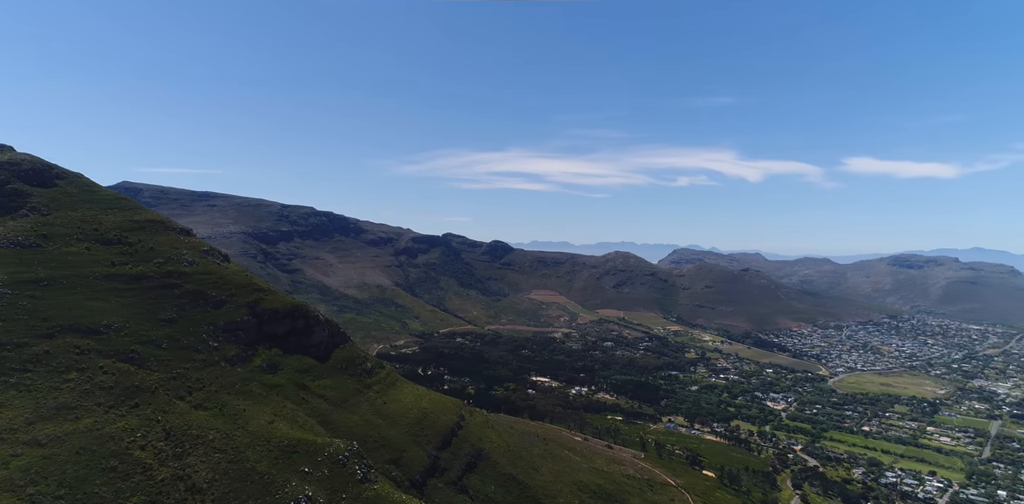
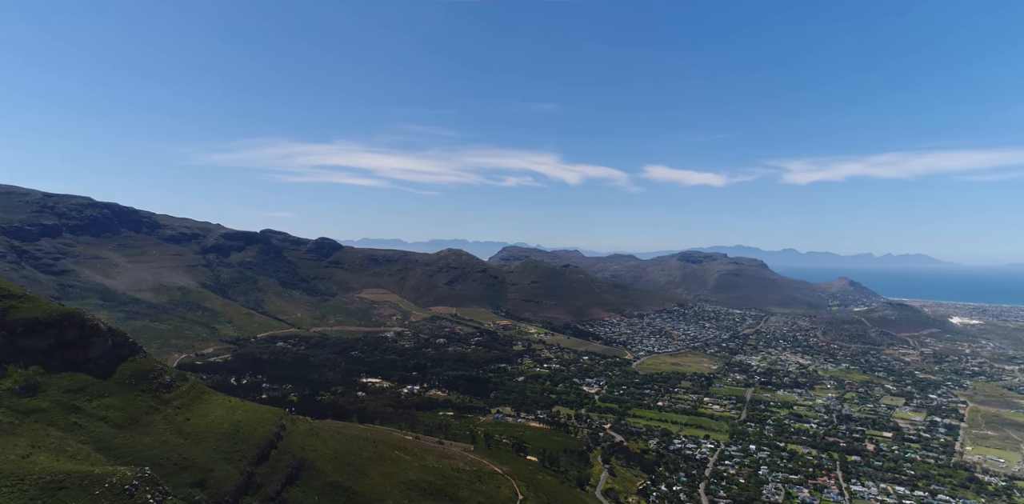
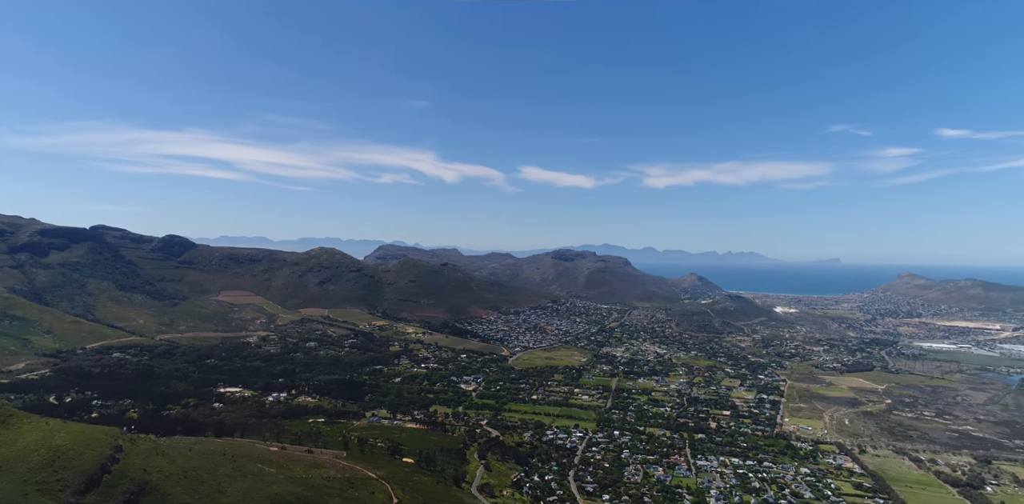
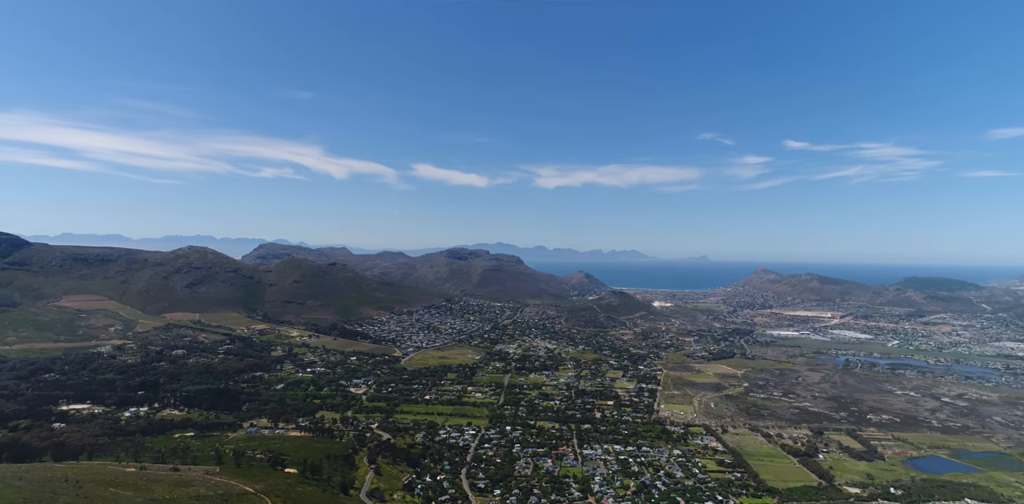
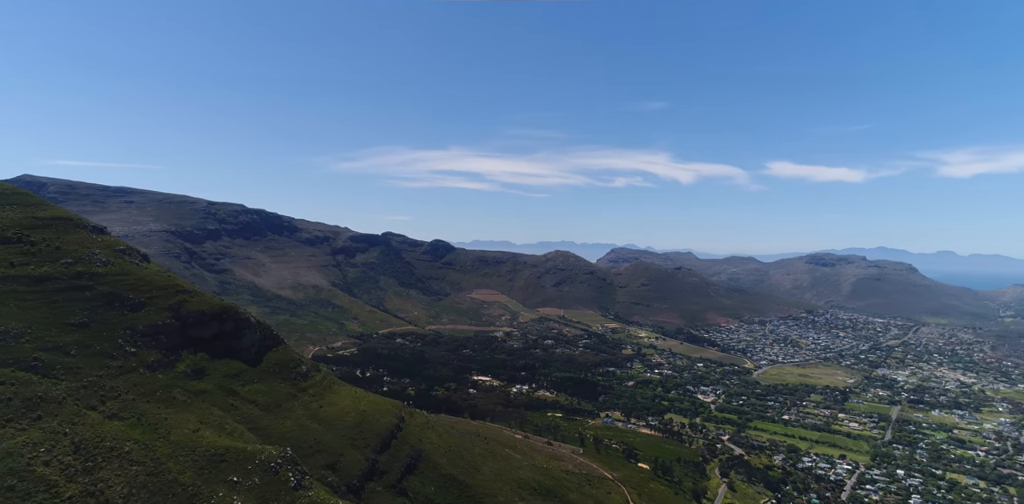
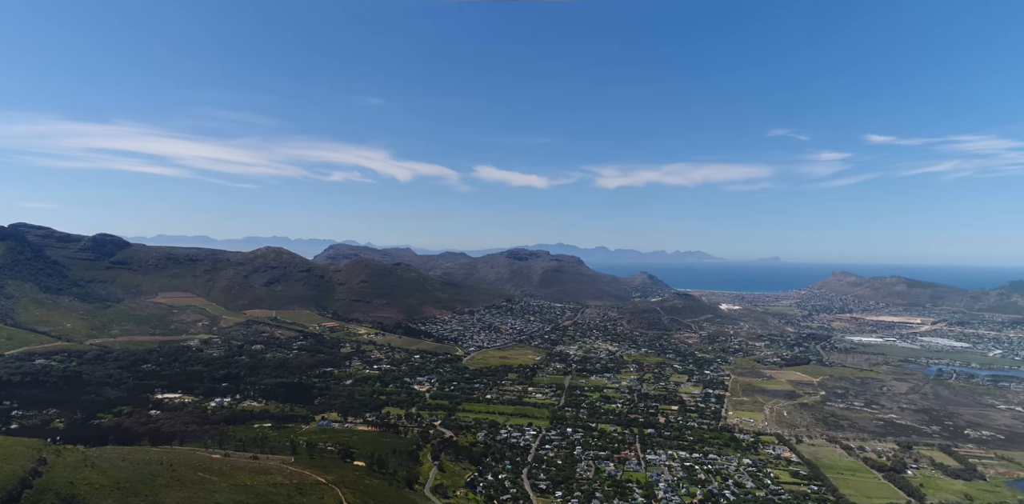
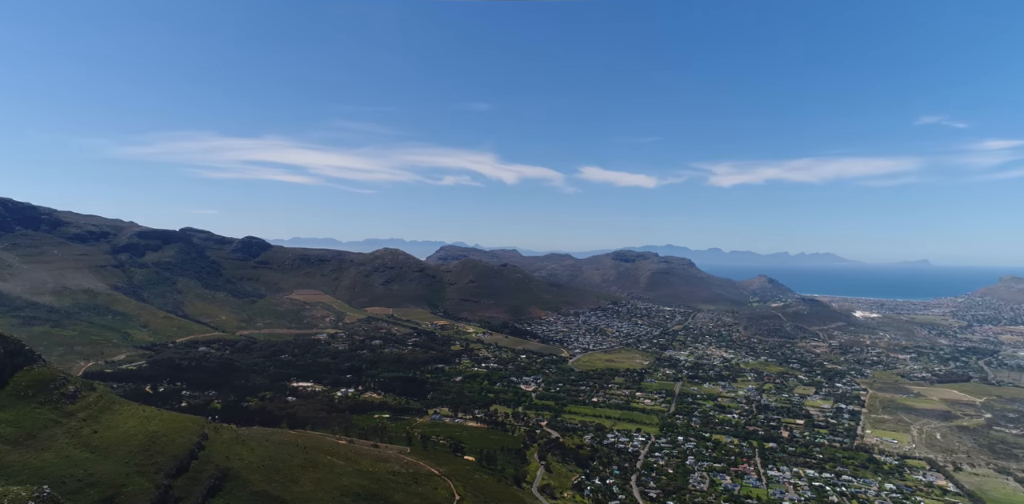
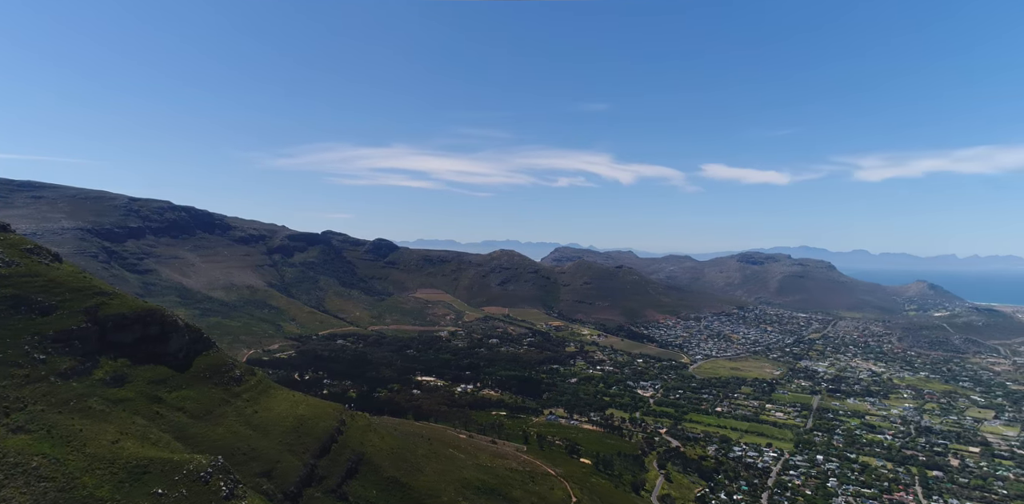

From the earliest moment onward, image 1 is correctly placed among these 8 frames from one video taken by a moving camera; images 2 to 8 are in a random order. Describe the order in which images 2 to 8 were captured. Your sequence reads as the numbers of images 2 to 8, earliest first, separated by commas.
5, 8, 2, 7, 3, 6, 4
